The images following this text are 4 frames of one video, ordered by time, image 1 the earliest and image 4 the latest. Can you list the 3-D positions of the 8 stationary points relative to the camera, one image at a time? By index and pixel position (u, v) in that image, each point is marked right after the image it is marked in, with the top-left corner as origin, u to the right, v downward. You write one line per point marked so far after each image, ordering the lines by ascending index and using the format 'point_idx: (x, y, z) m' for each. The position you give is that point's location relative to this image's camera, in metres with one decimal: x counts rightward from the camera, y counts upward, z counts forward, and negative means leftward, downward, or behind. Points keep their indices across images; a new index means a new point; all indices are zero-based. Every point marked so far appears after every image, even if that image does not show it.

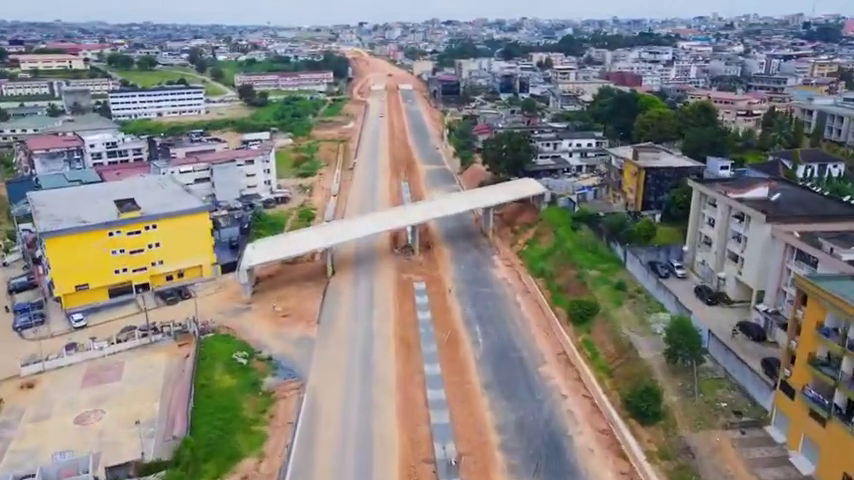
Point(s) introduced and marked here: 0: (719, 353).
0: (+9.1, -3.5, +19.4) m
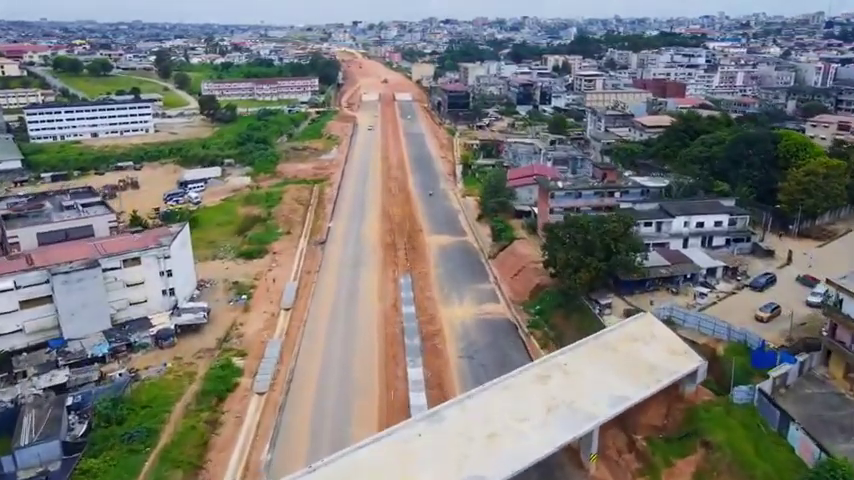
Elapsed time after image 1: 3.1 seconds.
0: (+10.0, -9.8, +0.8) m
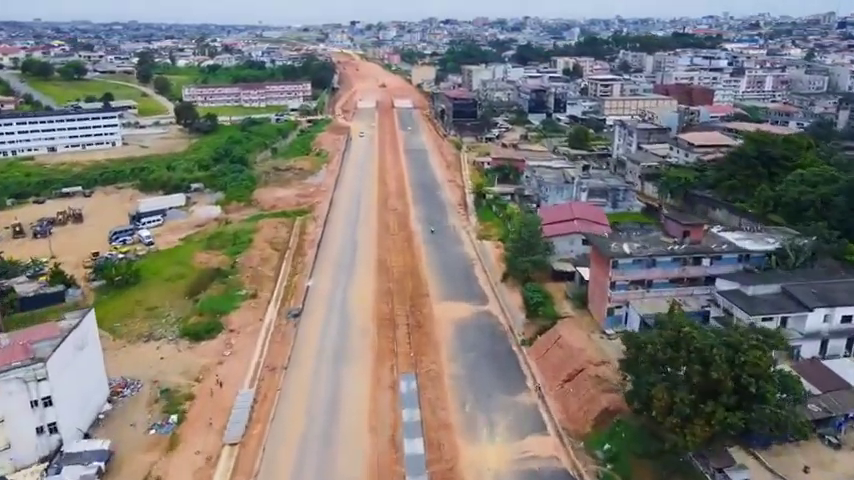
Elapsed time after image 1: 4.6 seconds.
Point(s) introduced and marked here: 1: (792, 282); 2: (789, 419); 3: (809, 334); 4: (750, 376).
0: (+10.4, -12.8, -8.0) m
1: (+11.2, -1.3, +19.0) m
2: (+7.9, -3.9, +14.0) m
3: (+11.0, -2.7, +17.8) m
4: (+7.2, -2.9, +13.8) m
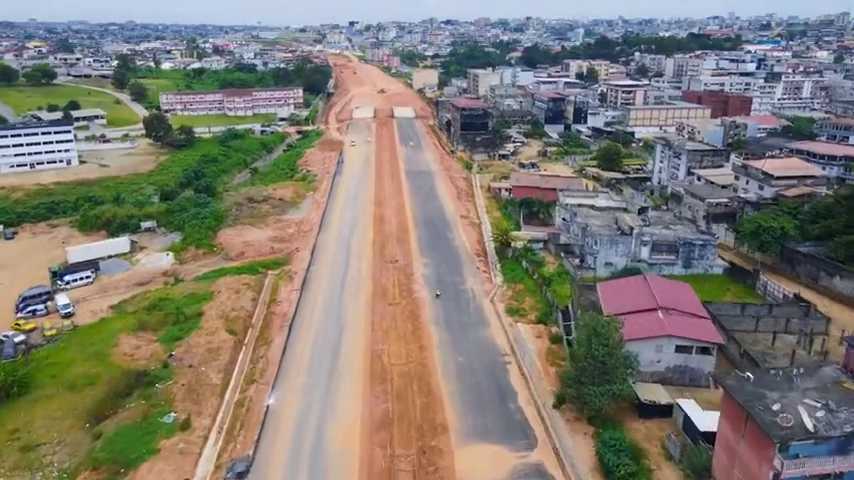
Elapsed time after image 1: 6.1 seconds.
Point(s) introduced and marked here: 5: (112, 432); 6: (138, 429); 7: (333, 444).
0: (+10.9, -15.9, -17.3) m
1: (+11.7, -4.5, +9.7) m
2: (+8.4, -7.1, +4.7) m
3: (+11.5, -5.9, +8.5) m
4: (+7.7, -6.0, +4.5) m
5: (-9.5, -5.8, +18.8) m
6: (-8.8, -5.8, +19.0) m
7: (-2.7, -5.8, +18.2) m
